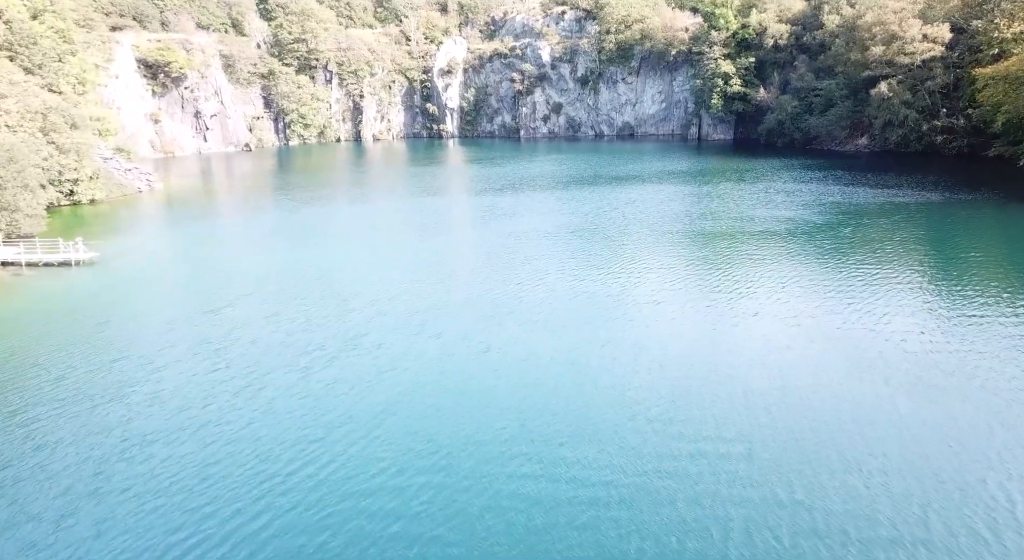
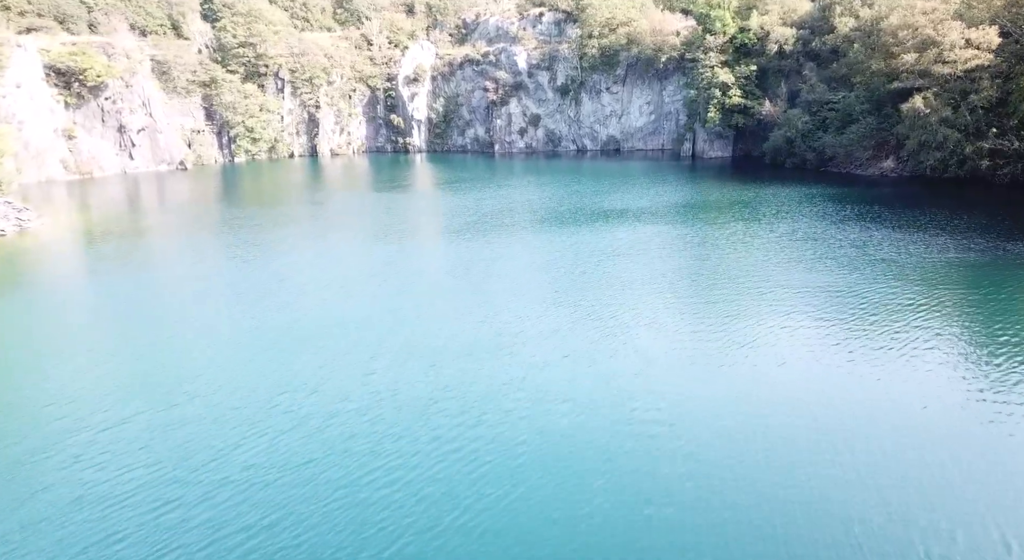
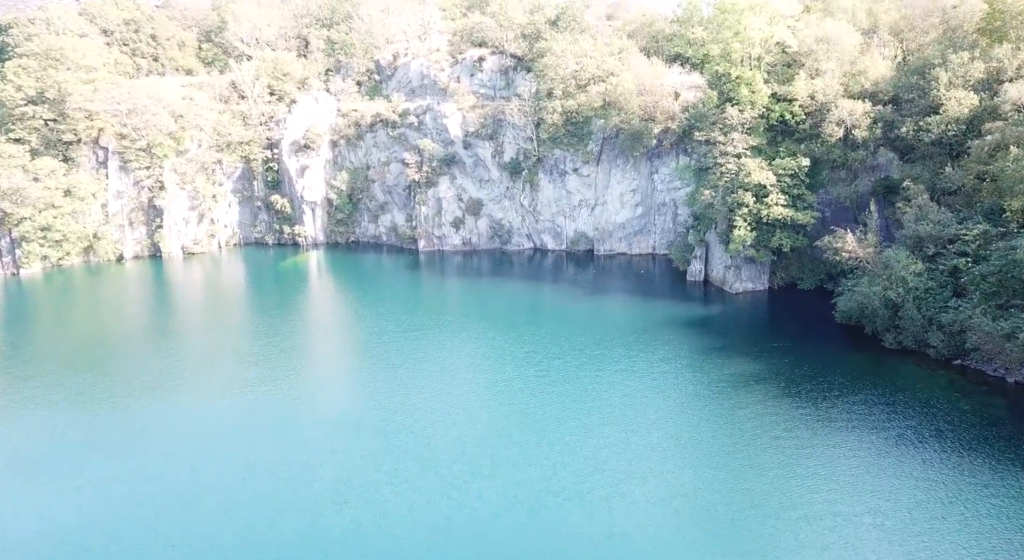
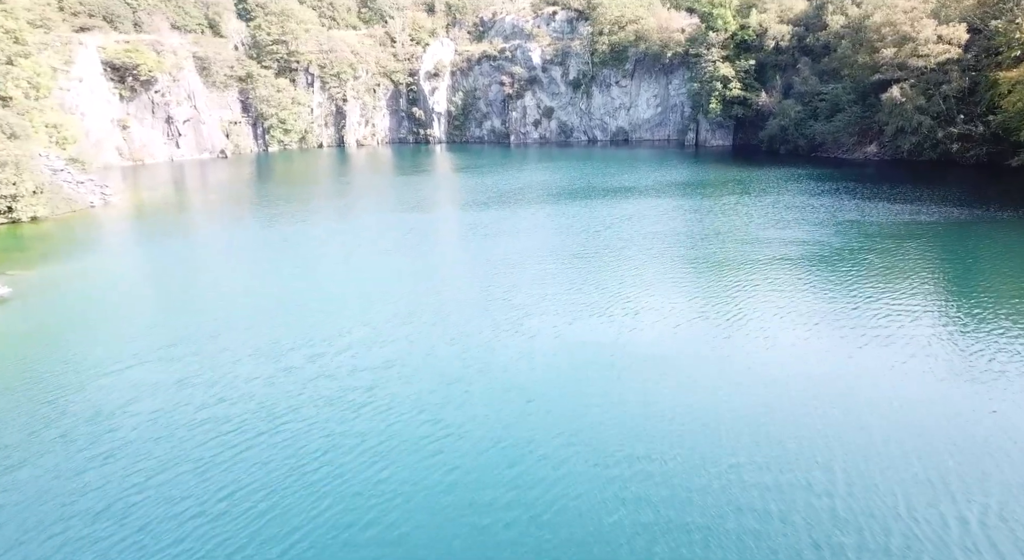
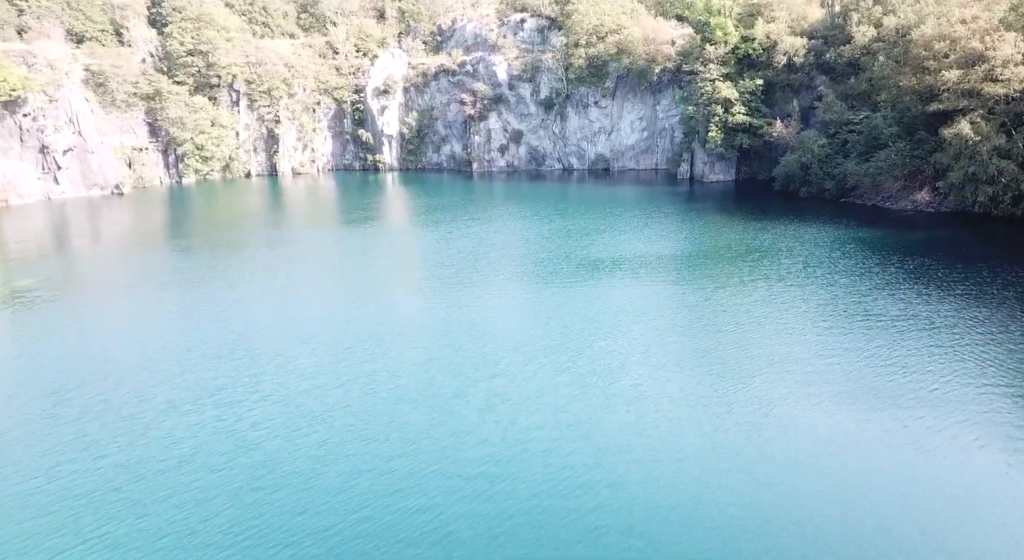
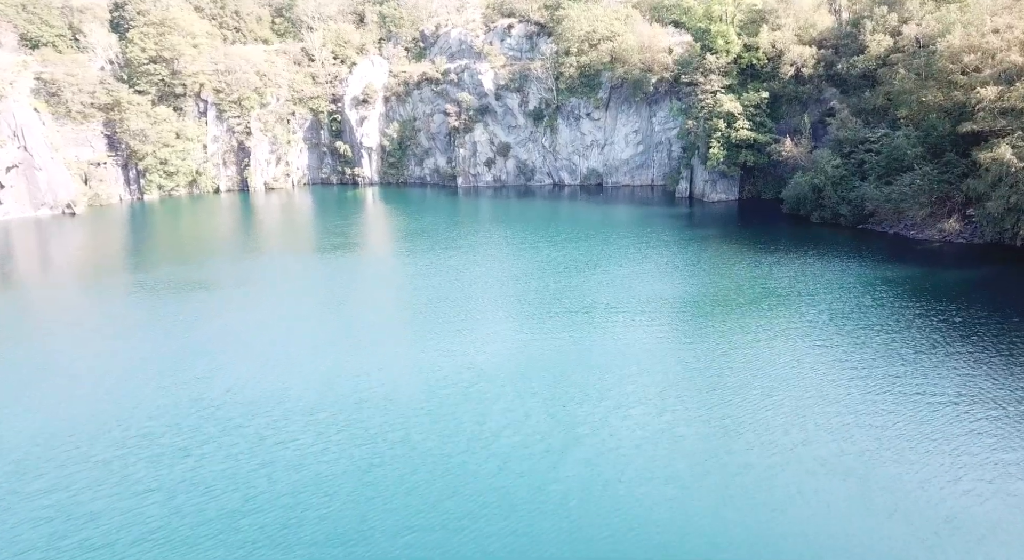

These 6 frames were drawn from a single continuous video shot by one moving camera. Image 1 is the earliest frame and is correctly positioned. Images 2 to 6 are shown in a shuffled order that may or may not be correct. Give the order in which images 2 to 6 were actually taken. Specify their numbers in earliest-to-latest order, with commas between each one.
4, 2, 5, 6, 3
